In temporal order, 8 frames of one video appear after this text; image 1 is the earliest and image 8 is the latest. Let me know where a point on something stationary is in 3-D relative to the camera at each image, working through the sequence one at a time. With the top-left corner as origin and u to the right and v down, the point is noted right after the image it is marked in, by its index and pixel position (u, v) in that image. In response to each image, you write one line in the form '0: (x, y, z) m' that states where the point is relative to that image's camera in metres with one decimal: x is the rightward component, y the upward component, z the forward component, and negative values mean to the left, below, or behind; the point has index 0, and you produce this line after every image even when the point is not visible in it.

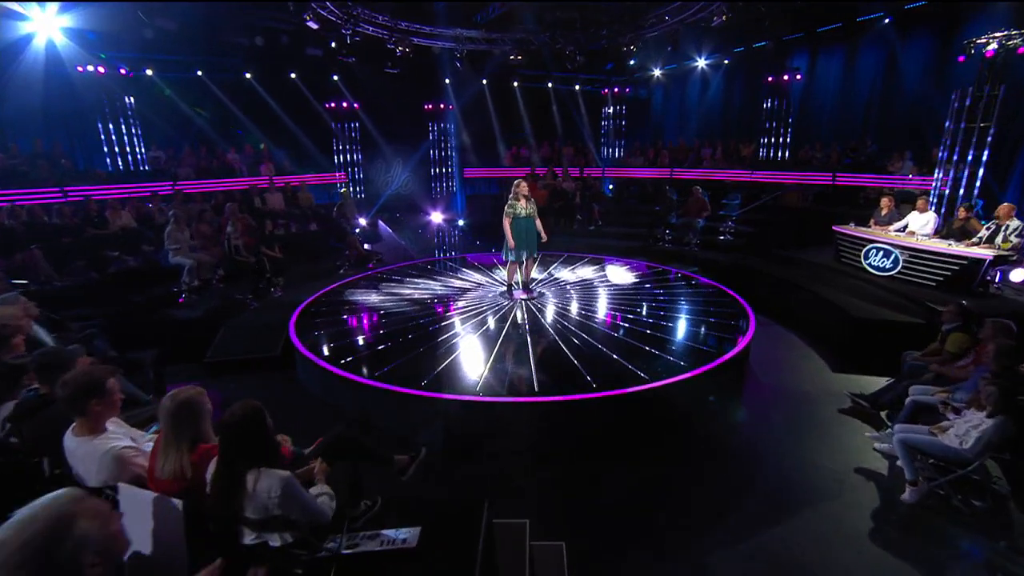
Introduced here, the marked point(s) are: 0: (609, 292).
0: (+1.7, -0.1, +9.1) m
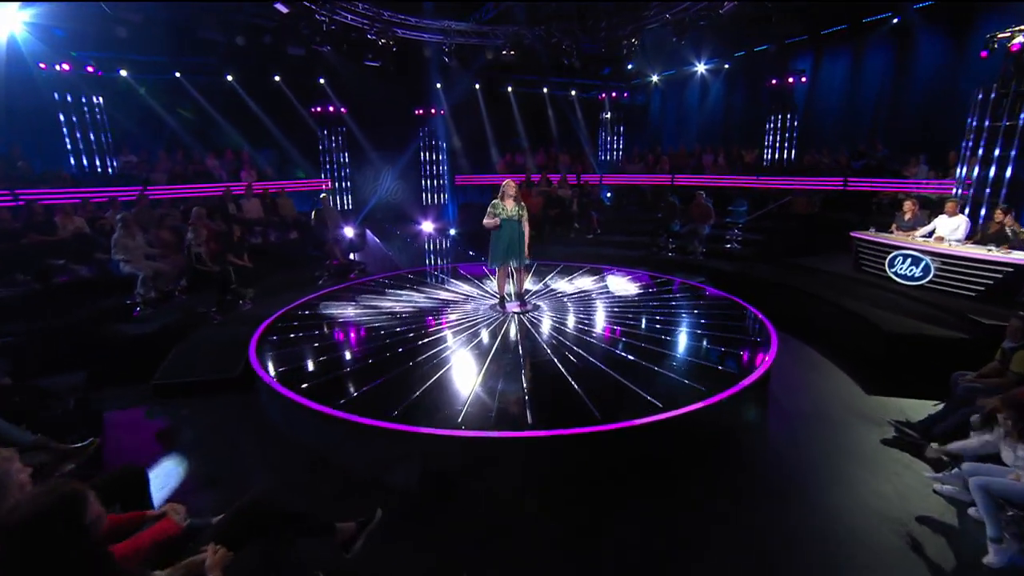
0: (+1.6, -0.3, +8.5) m
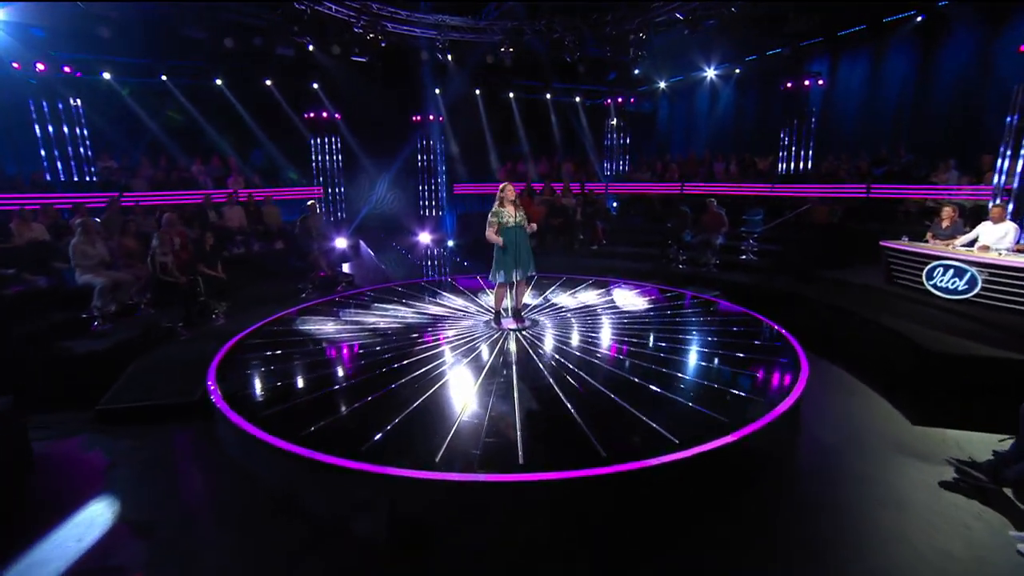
0: (+1.6, -0.5, +7.8) m
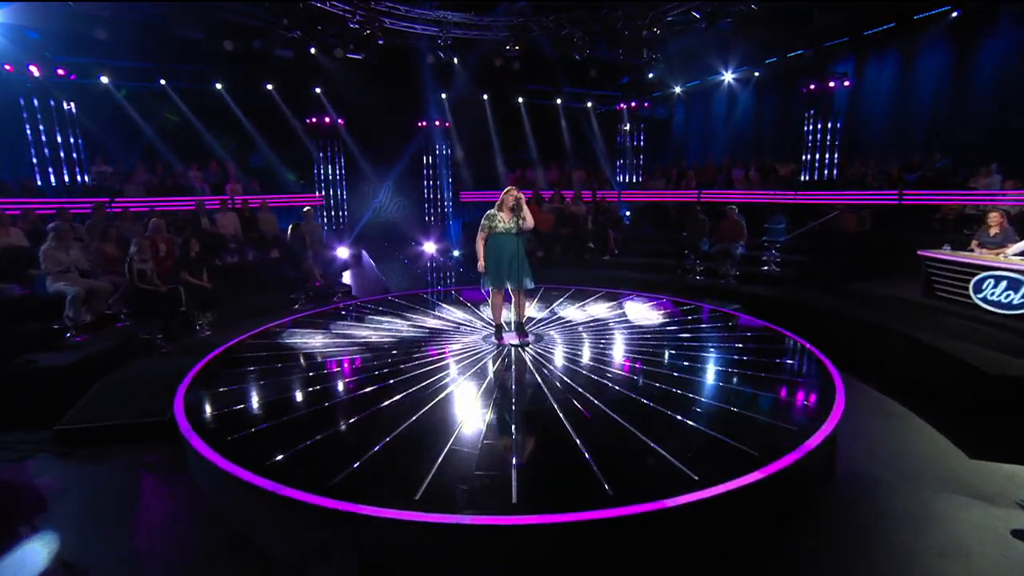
0: (+1.7, -0.7, +7.2) m
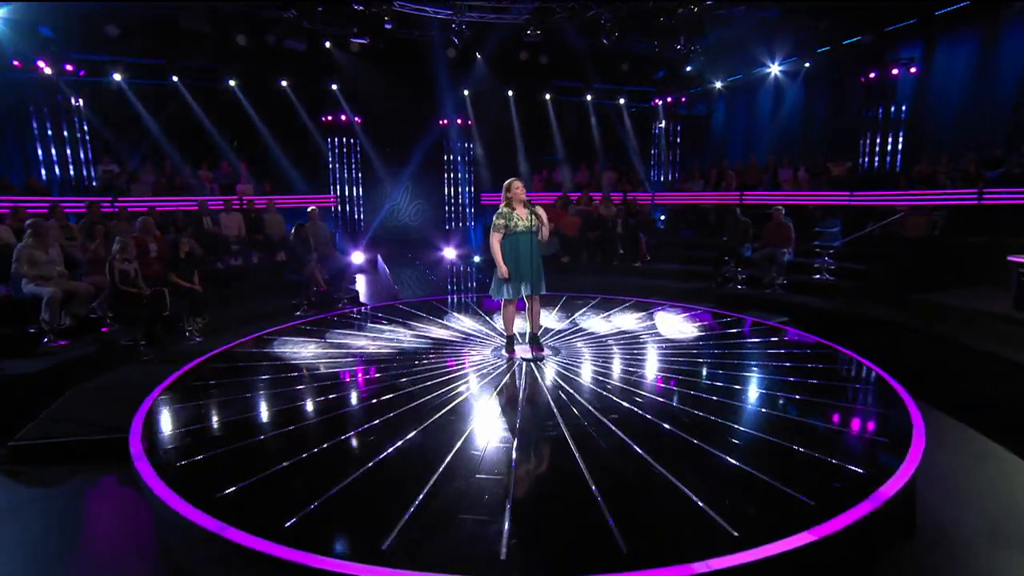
0: (+1.8, -0.8, +6.4) m
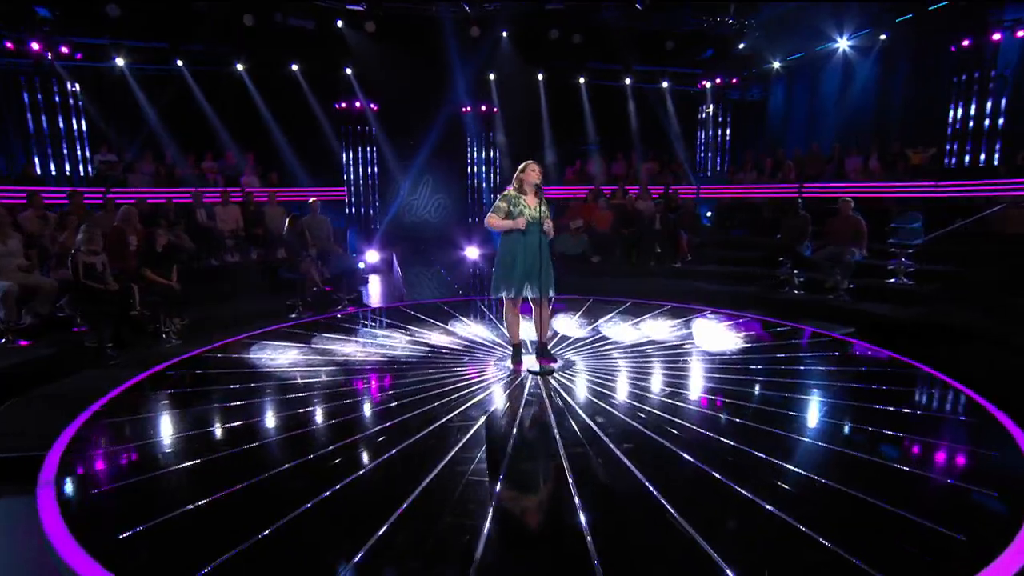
0: (+1.9, -0.8, +5.4) m
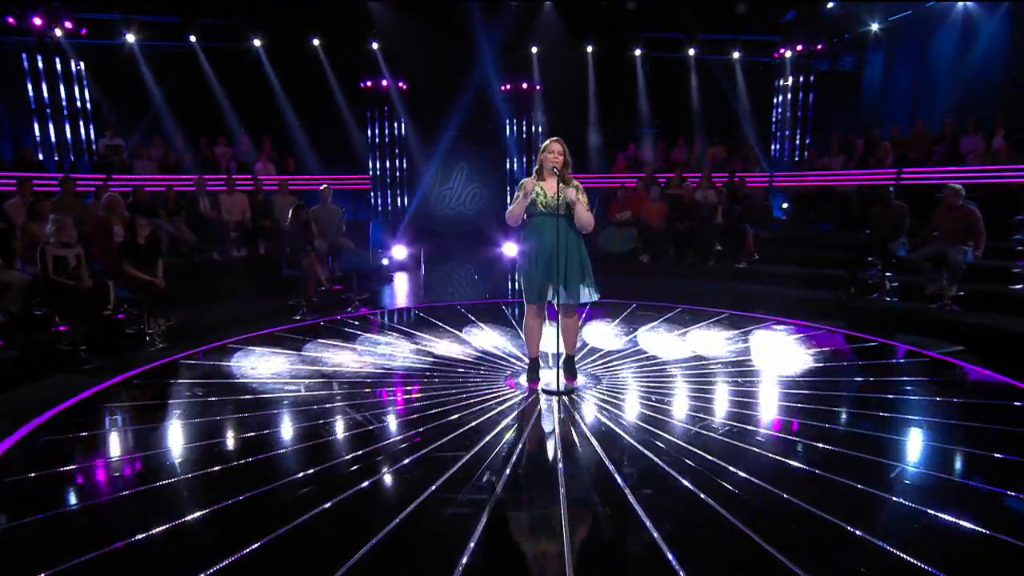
0: (+2.1, -0.9, +4.3) m
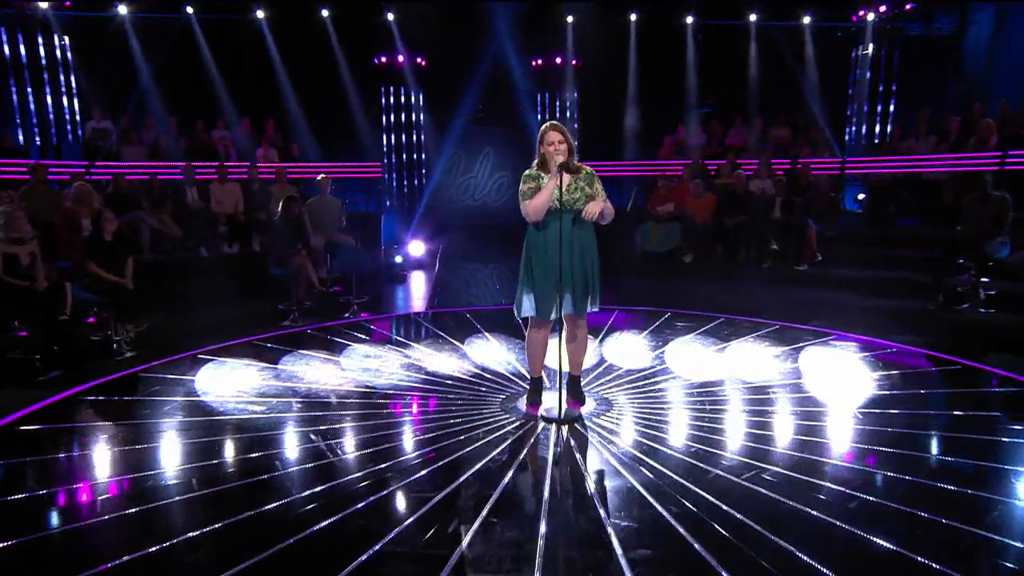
0: (+2.1, -1.1, +3.3) m
